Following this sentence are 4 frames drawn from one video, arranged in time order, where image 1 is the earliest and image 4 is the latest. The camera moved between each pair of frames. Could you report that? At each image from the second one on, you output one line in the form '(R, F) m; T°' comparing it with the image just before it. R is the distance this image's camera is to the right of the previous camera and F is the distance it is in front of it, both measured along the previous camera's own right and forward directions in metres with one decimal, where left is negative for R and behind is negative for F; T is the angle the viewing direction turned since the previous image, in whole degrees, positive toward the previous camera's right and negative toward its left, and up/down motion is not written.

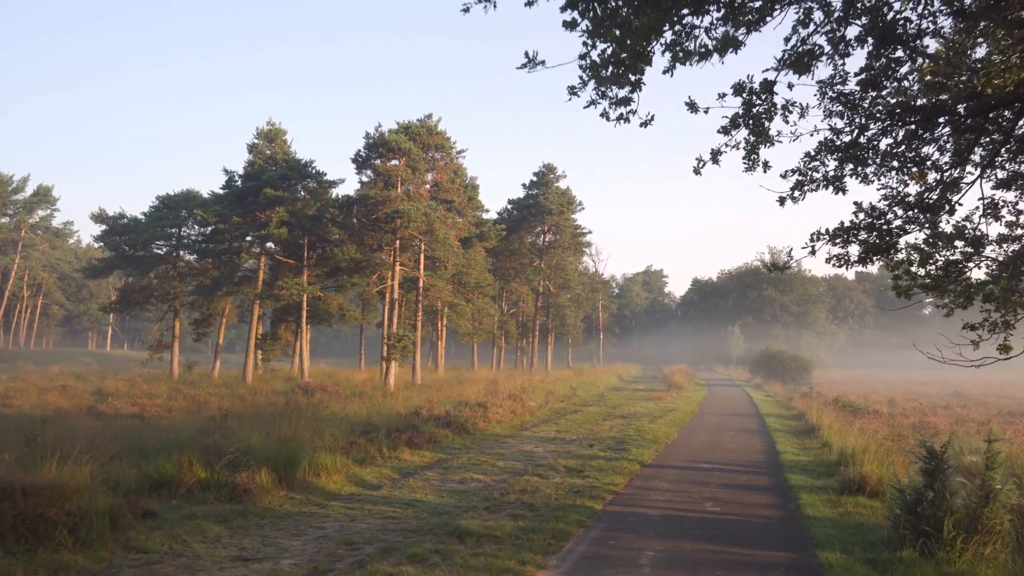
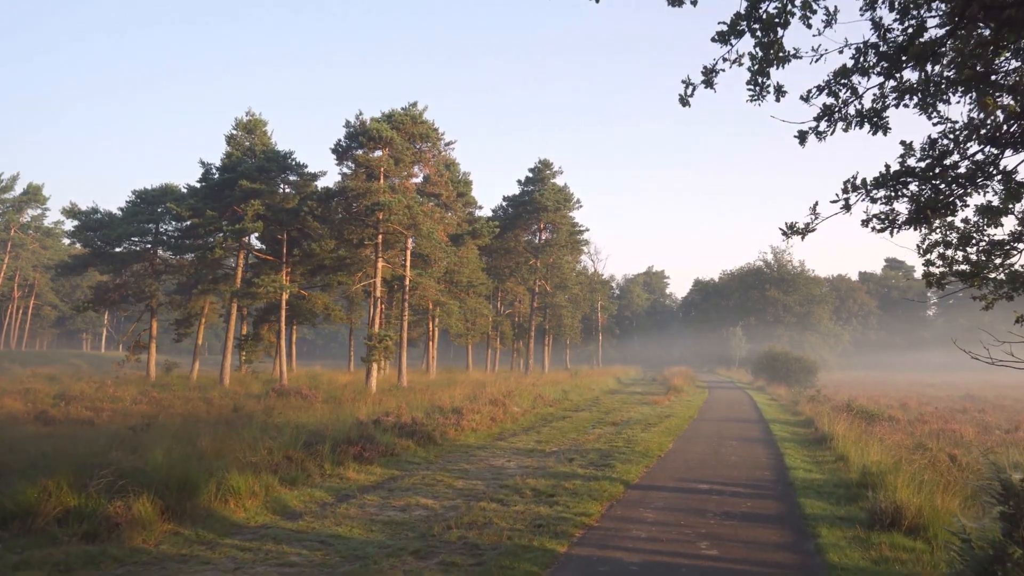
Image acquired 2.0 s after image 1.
(+0.6, +1.6) m; 0°
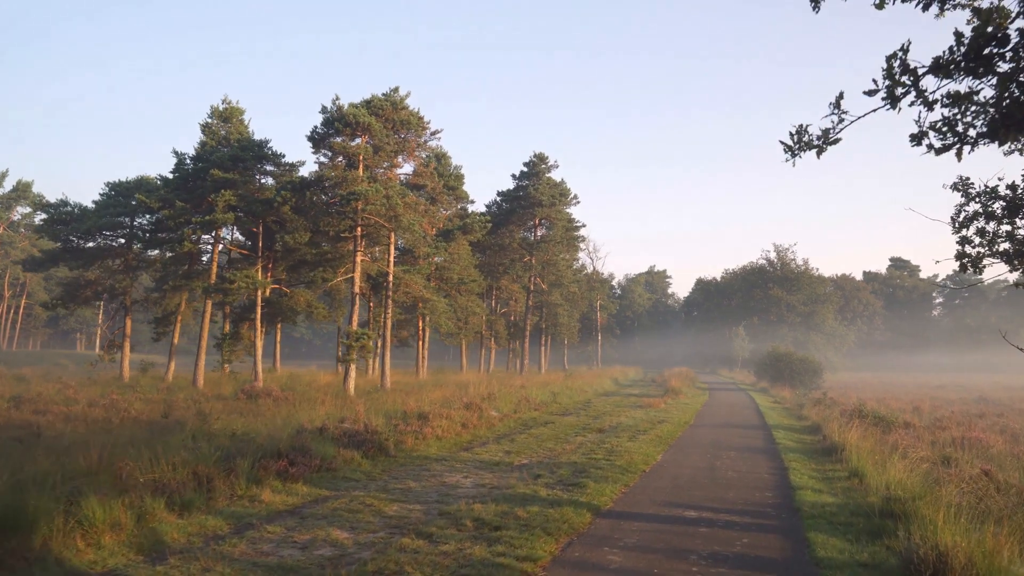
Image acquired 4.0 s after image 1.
(+0.6, +1.6) m; 0°
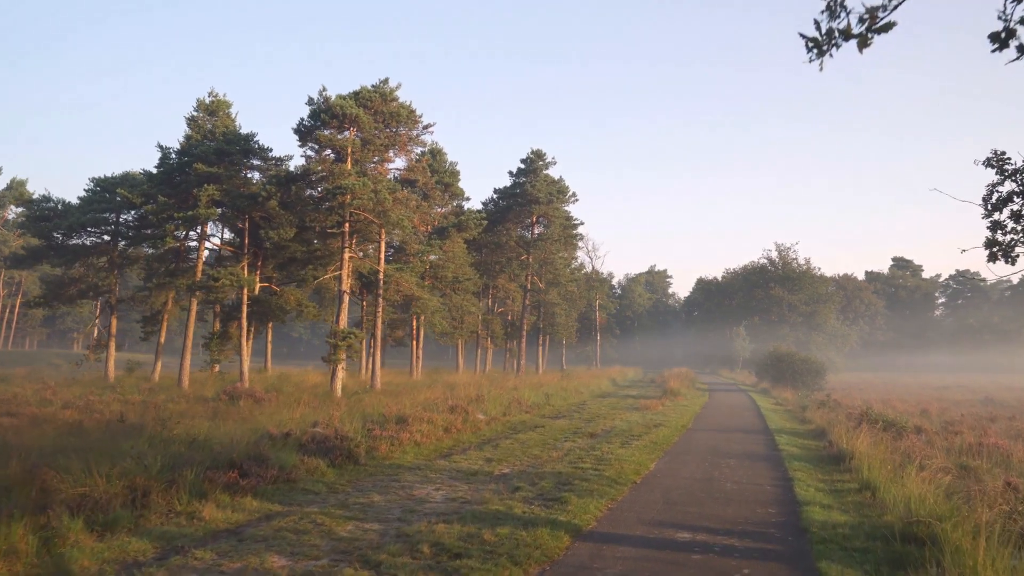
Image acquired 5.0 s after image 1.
(+0.3, +0.8) m; 0°
